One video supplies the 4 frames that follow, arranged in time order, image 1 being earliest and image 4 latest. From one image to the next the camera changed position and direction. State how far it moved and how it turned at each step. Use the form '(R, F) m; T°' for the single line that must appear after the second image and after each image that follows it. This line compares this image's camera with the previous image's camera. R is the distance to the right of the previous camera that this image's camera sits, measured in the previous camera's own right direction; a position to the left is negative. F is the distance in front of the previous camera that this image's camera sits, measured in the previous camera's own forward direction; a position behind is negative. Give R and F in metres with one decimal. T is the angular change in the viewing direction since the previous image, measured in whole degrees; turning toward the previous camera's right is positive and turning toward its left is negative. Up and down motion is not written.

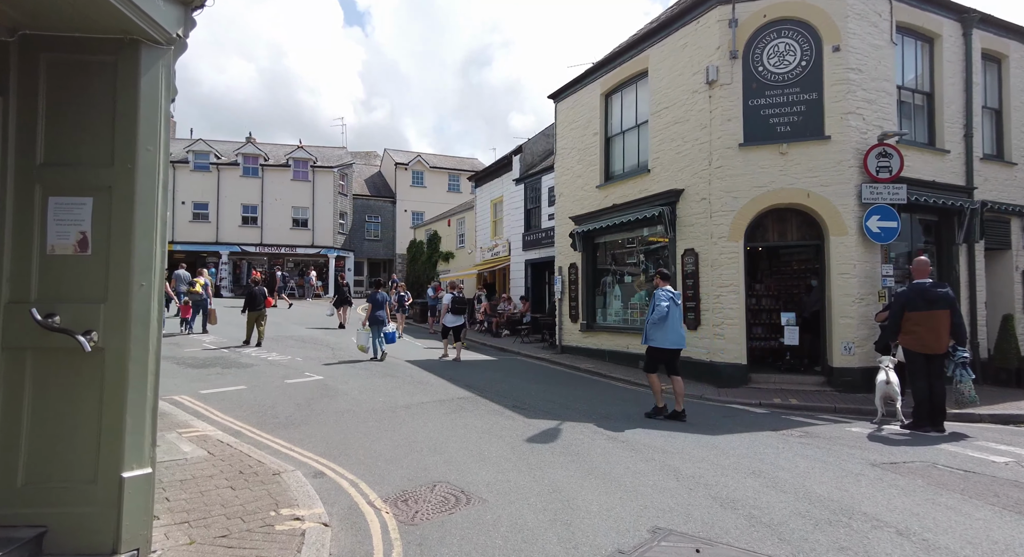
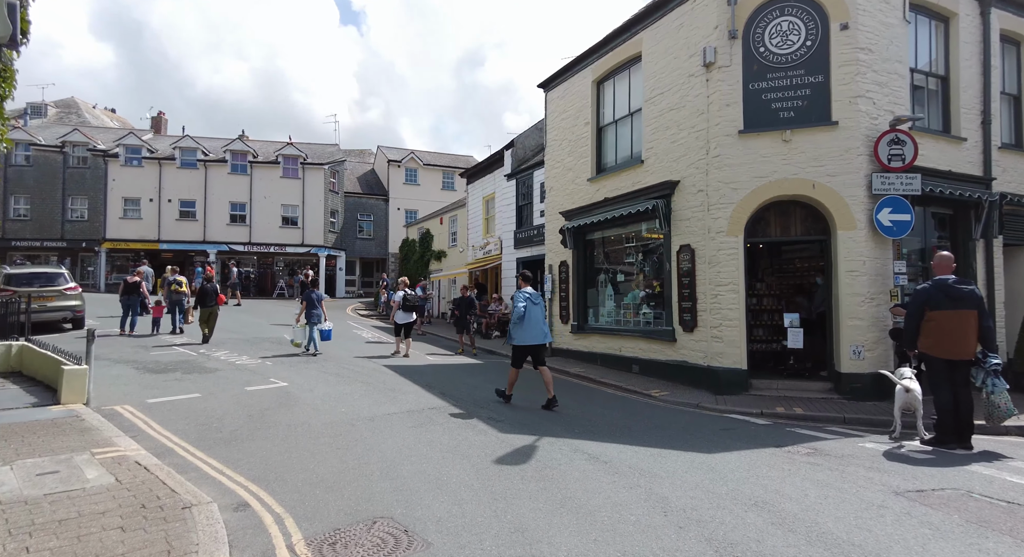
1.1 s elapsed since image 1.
(+0.3, +0.8) m; 0°
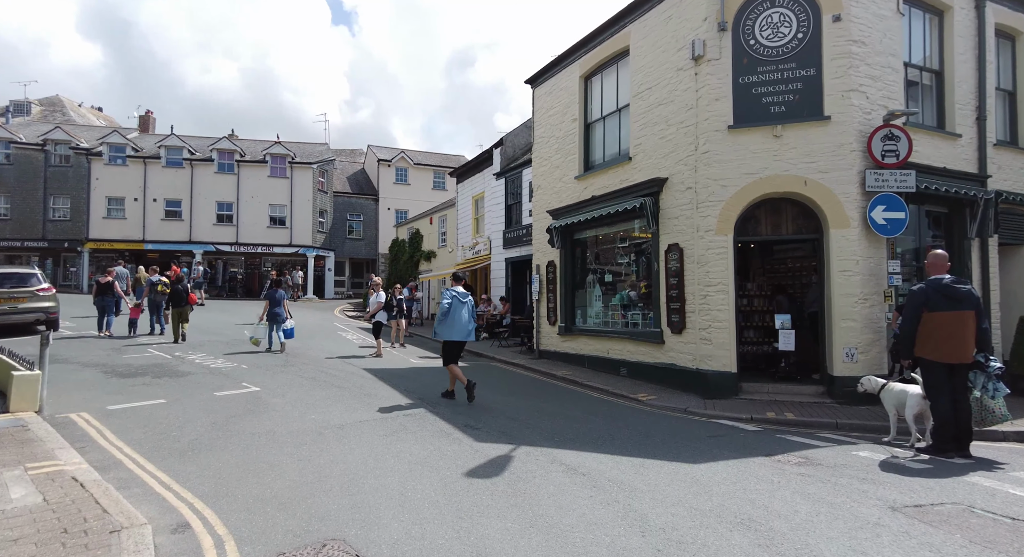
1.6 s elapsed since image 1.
(+0.2, +0.3) m; +1°
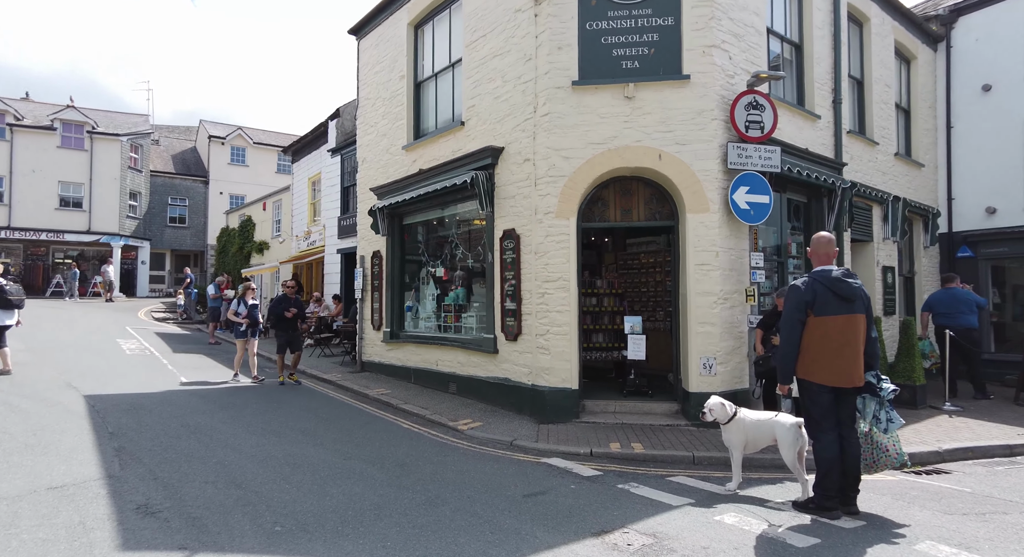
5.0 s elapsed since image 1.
(+1.3, +2.2) m; +13°
